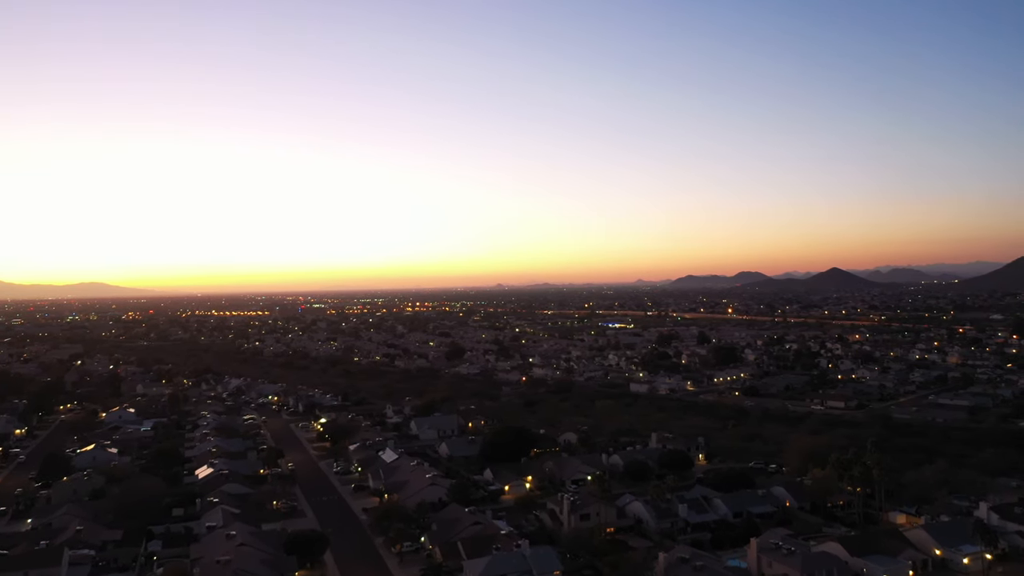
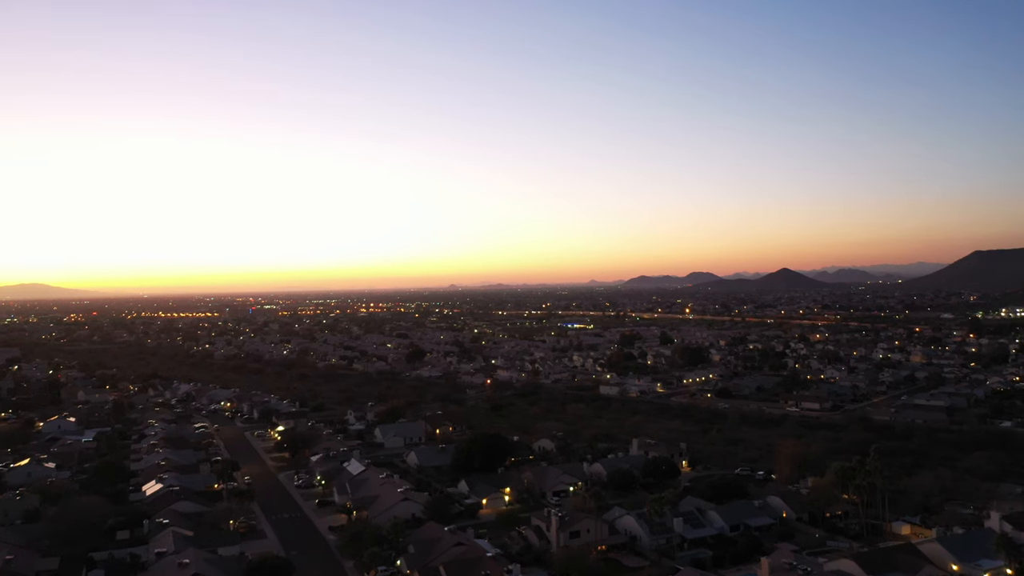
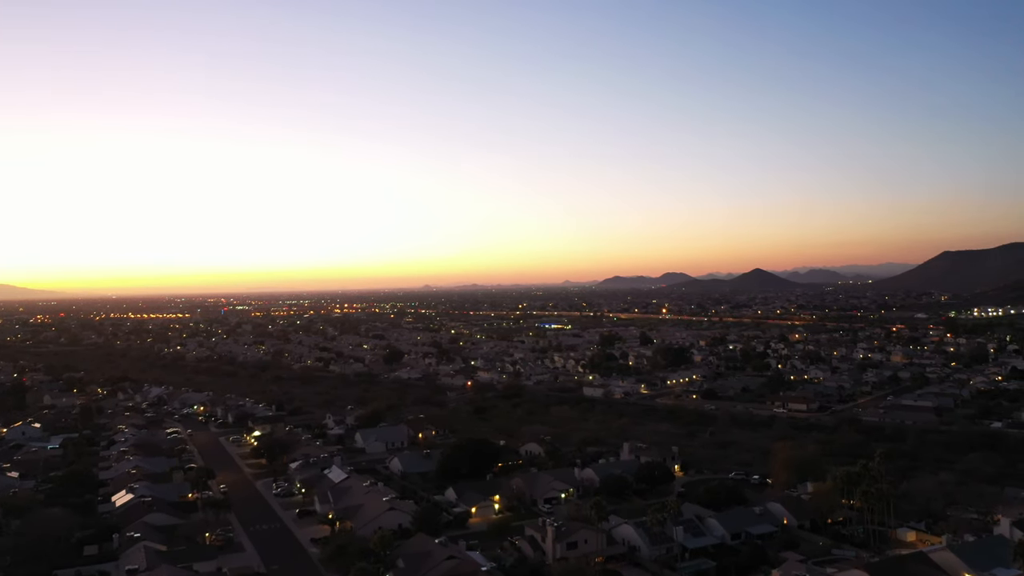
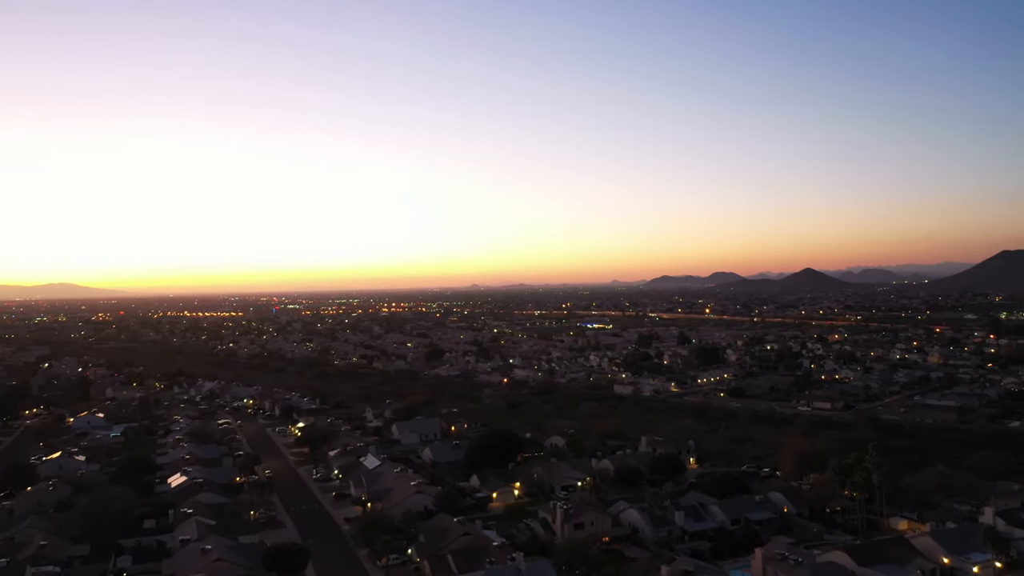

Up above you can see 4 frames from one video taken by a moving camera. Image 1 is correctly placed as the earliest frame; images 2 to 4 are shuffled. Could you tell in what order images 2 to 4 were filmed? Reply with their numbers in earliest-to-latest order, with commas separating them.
4, 2, 3
